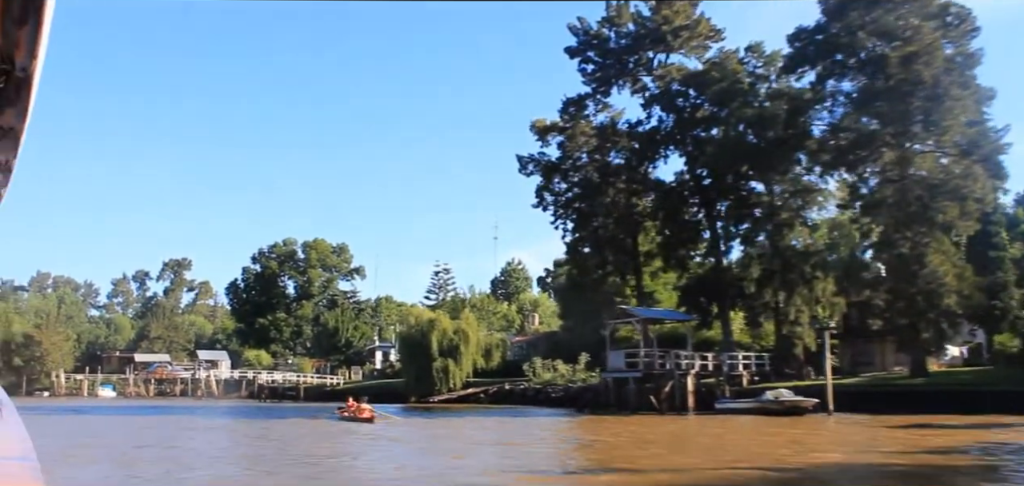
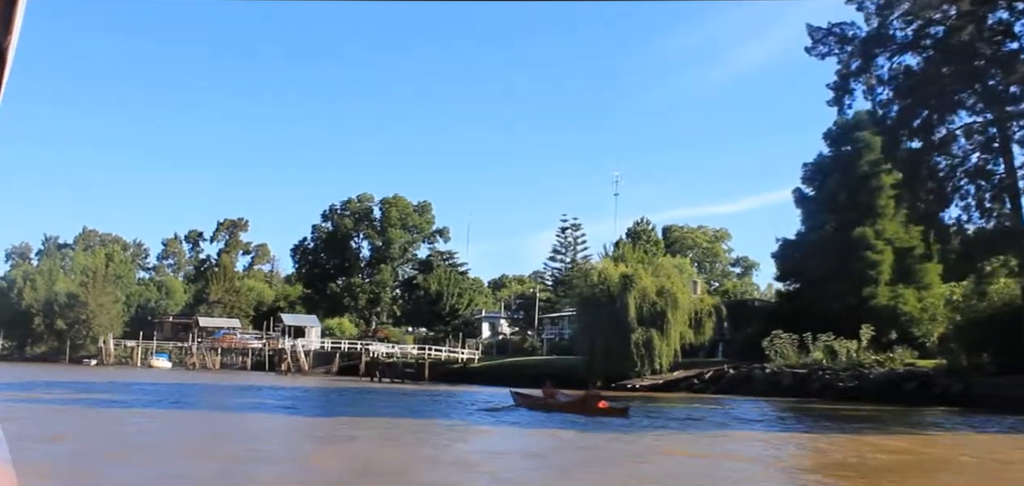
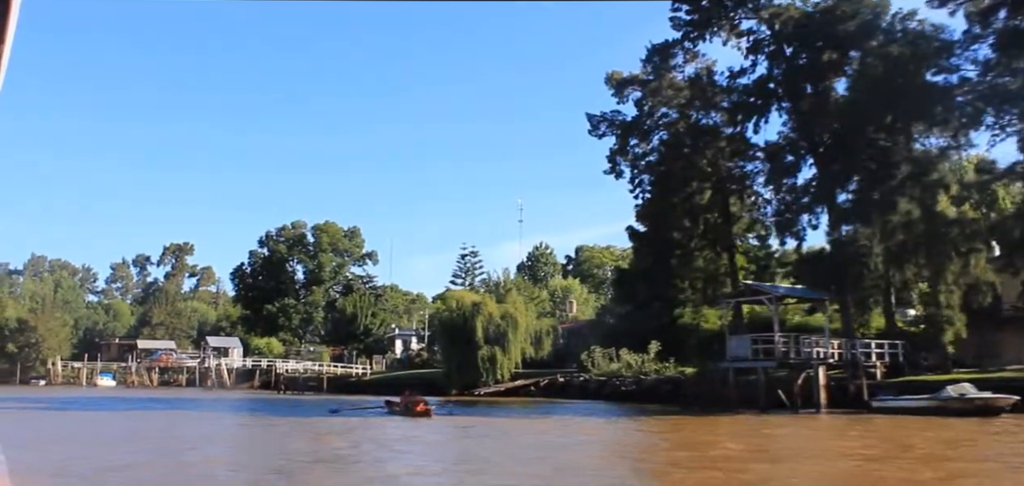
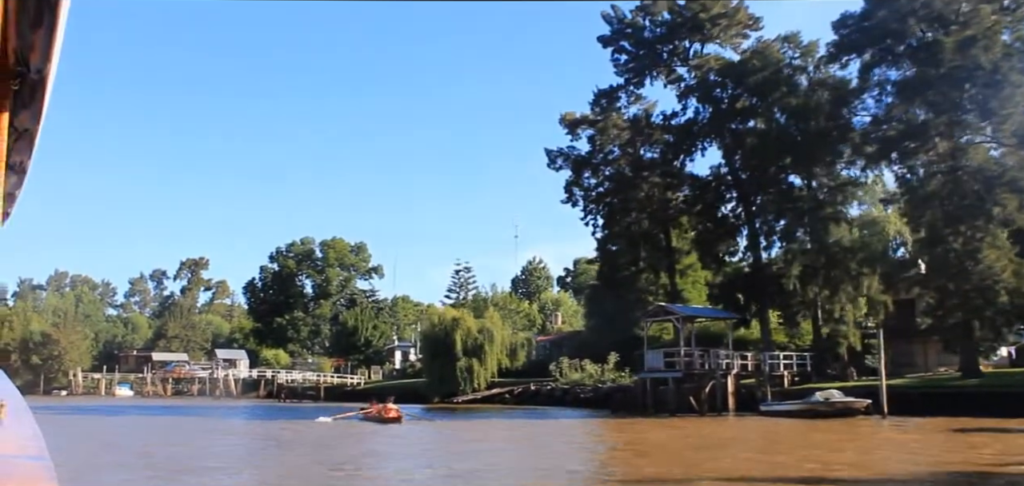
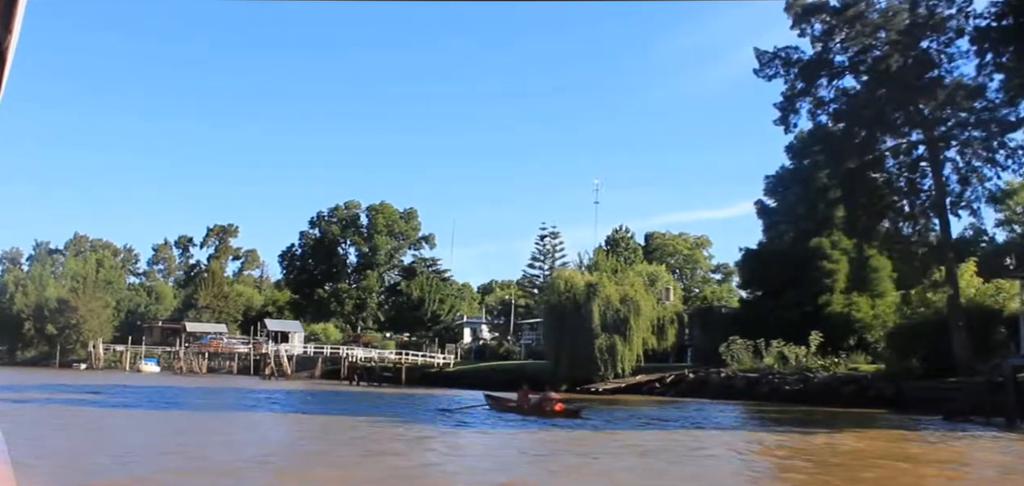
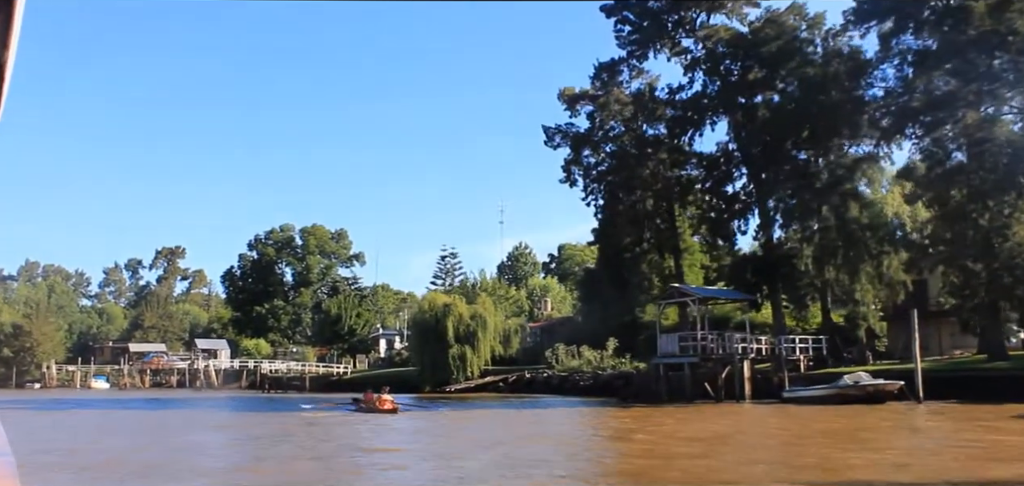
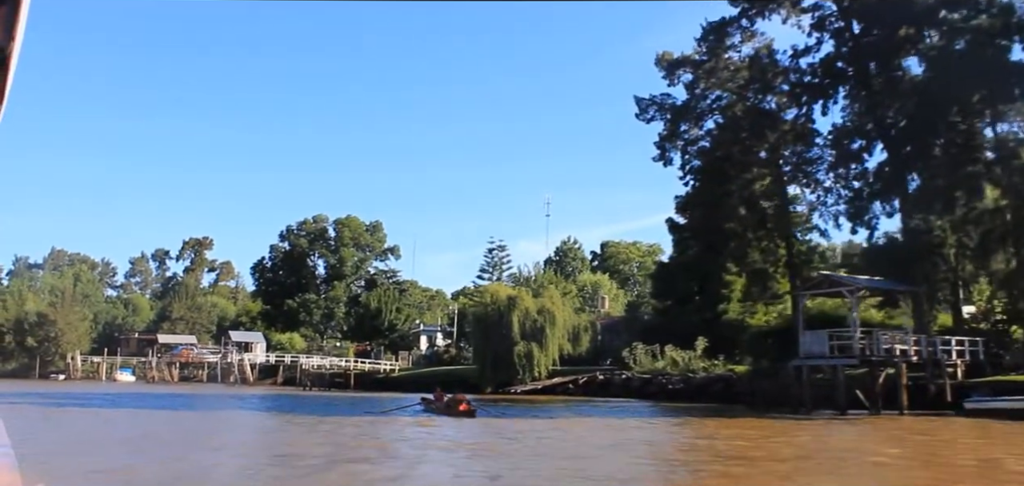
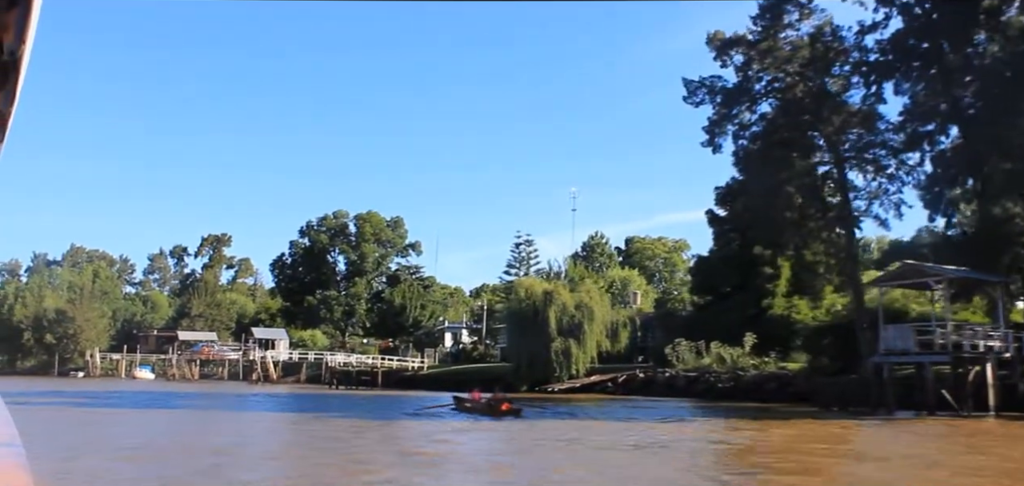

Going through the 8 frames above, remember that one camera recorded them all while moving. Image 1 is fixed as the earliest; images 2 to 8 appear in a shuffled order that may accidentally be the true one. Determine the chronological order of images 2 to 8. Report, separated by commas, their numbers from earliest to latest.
4, 6, 3, 7, 8, 5, 2
